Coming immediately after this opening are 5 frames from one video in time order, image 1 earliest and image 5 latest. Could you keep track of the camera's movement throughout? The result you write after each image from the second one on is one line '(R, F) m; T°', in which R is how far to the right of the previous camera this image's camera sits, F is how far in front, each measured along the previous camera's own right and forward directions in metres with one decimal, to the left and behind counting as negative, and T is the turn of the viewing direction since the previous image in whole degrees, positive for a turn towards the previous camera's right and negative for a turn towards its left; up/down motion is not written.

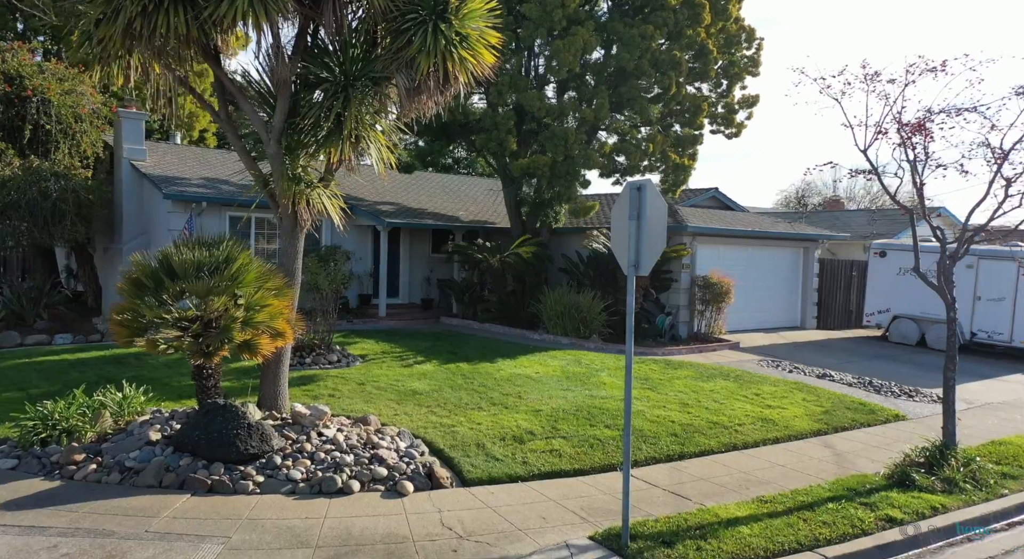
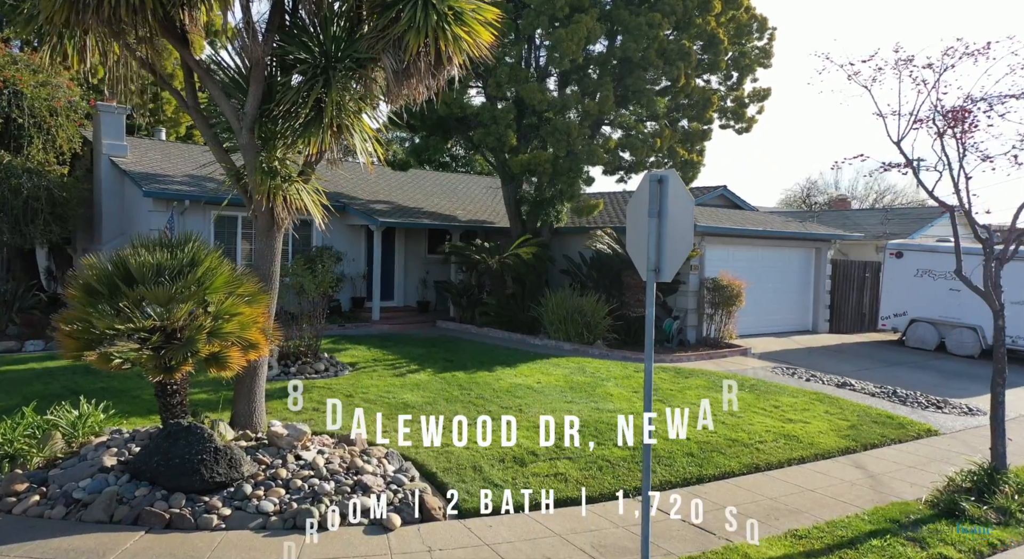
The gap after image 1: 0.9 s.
(0.0, +0.7) m; 0°
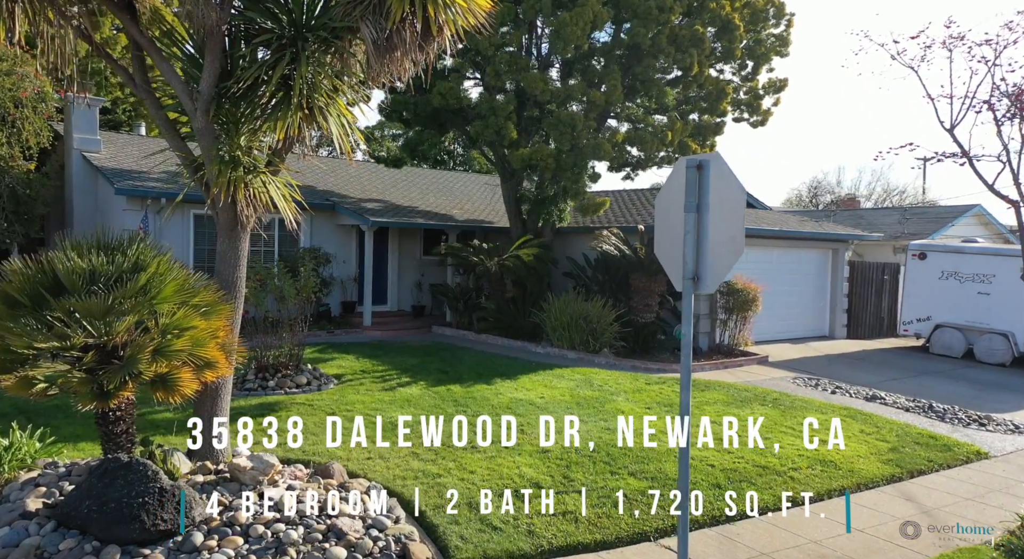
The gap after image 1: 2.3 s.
(0.0, +0.9) m; 0°
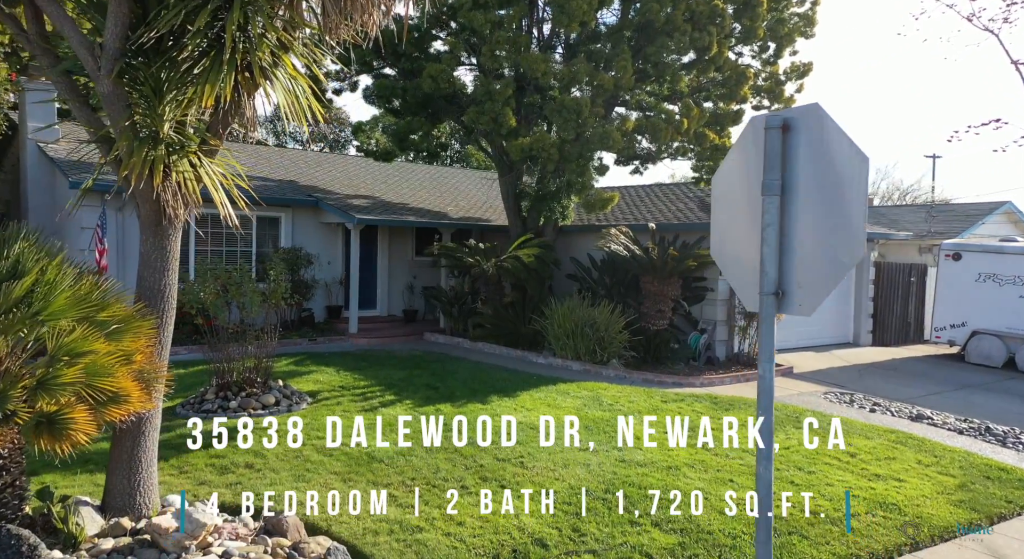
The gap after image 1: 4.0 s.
(0.0, +1.2) m; 0°
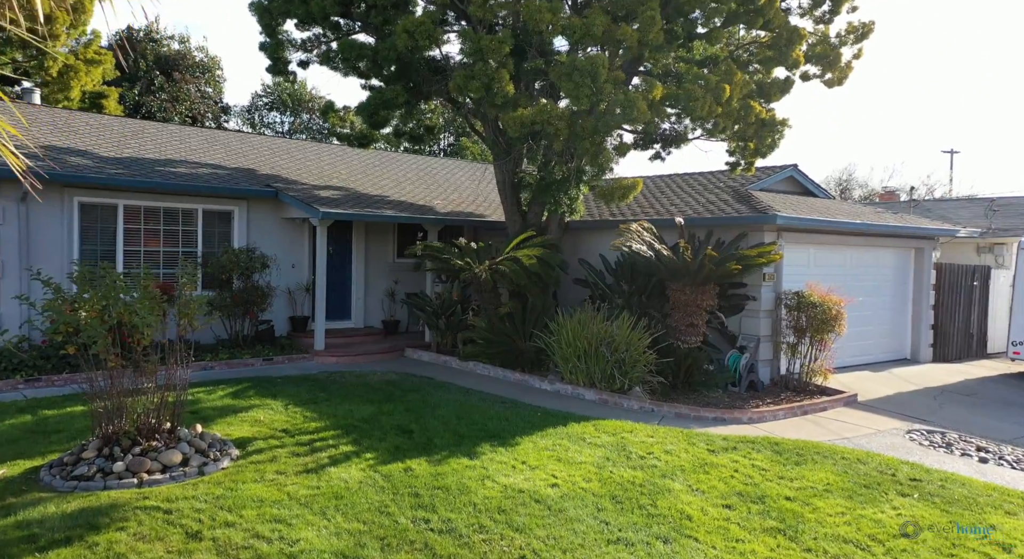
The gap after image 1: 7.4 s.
(0.0, +2.3) m; 0°
